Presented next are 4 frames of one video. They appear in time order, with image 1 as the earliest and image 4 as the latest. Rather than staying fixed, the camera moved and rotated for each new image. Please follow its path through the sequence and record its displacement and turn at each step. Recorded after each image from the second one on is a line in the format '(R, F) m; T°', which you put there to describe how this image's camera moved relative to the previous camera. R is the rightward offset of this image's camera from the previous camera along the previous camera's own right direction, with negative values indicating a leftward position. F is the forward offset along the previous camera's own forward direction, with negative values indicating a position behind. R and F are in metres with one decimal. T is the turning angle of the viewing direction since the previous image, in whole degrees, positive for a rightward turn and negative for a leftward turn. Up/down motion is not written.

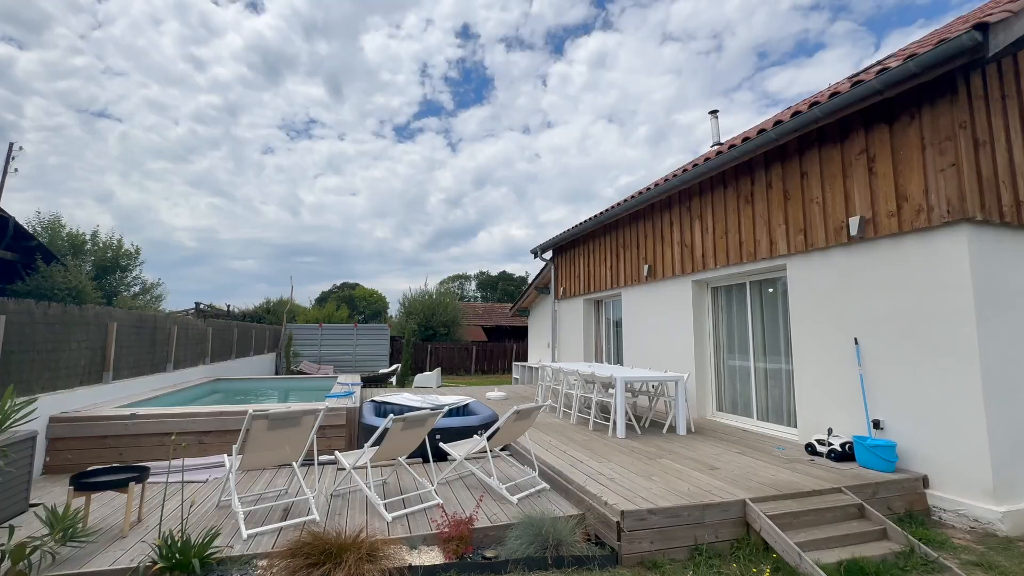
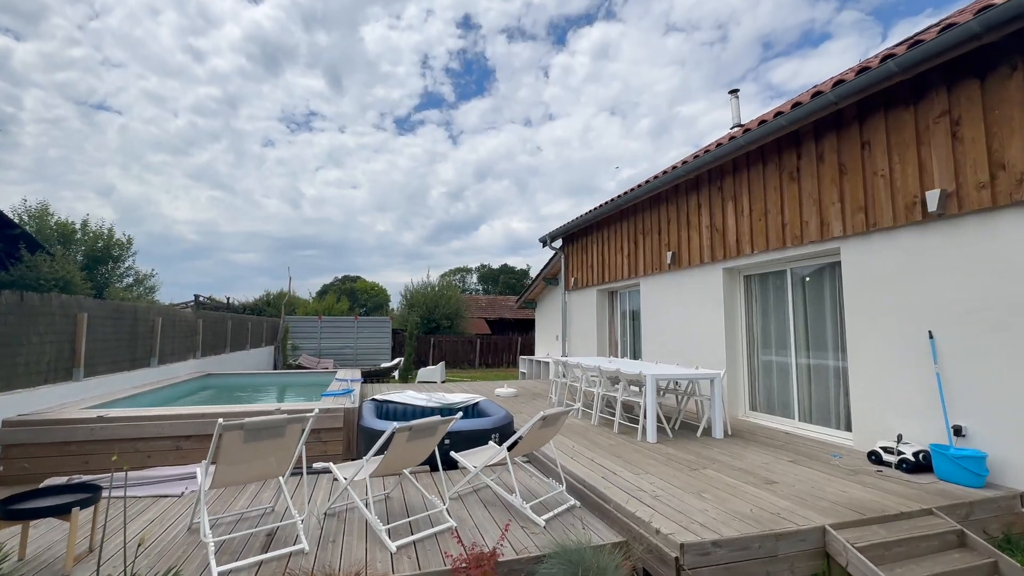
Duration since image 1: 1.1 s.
(-0.2, +0.6) m; 0°
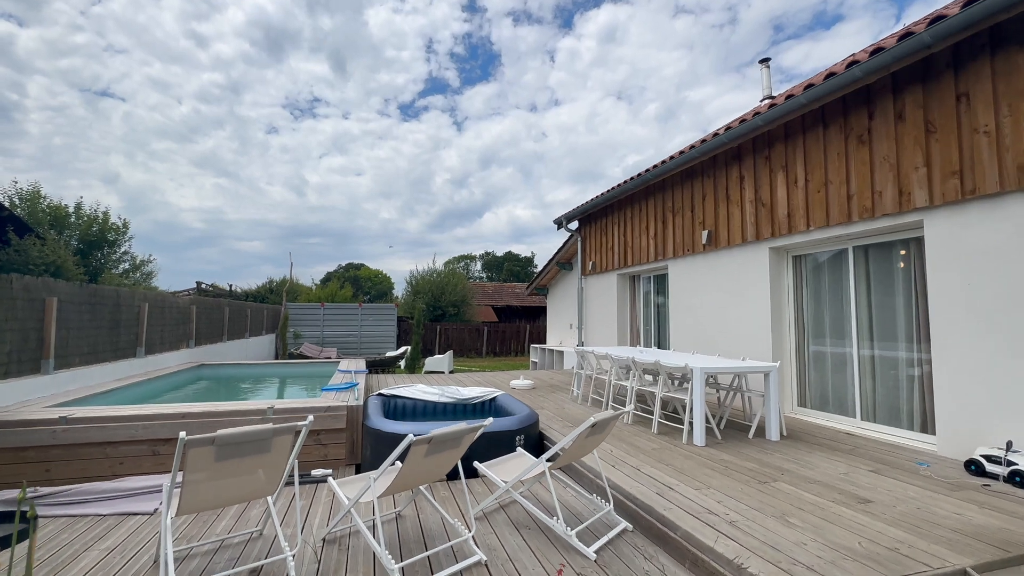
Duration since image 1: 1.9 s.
(-0.2, +0.7) m; 0°
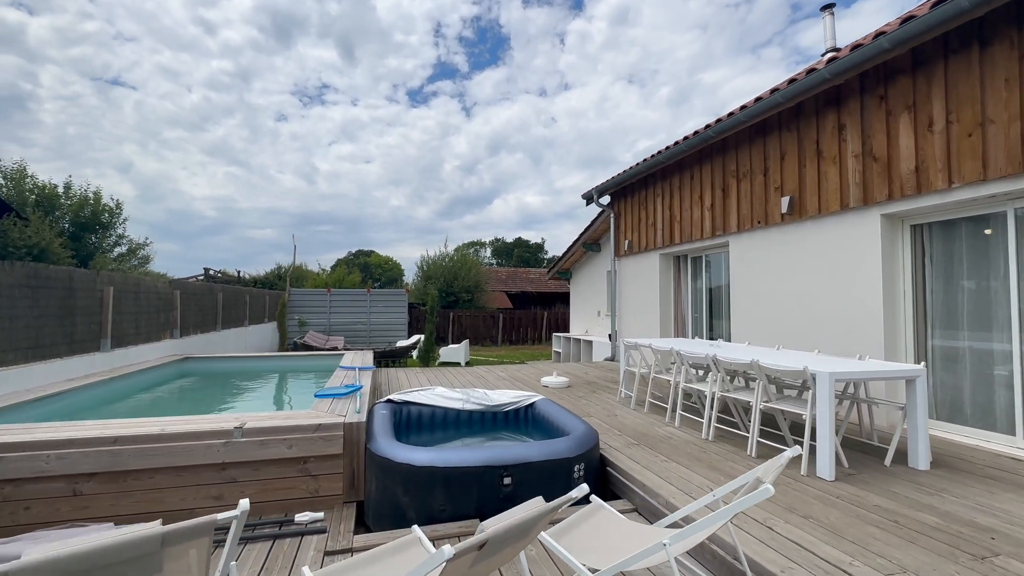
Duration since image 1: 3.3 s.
(-0.3, +1.2) m; -1°
